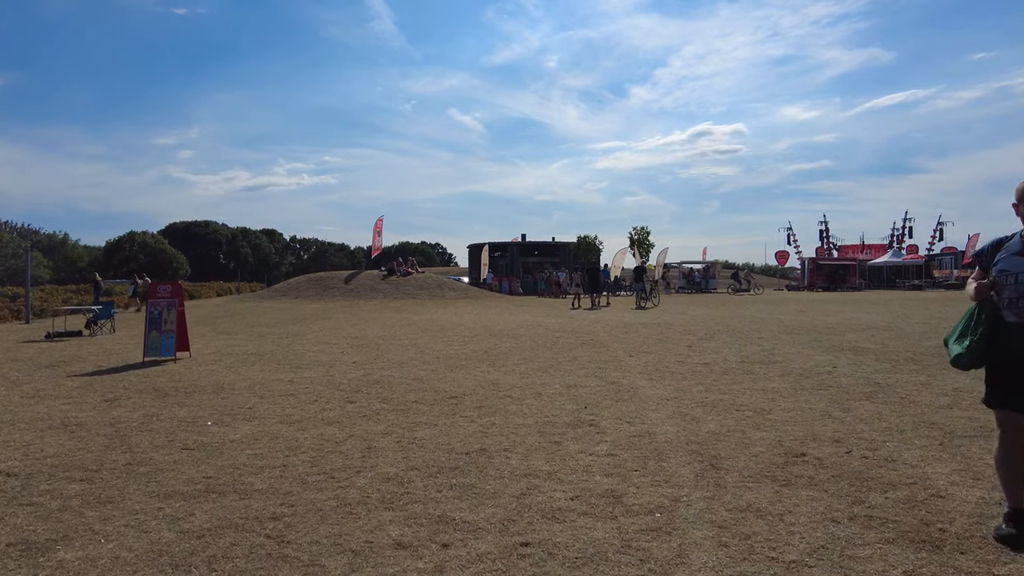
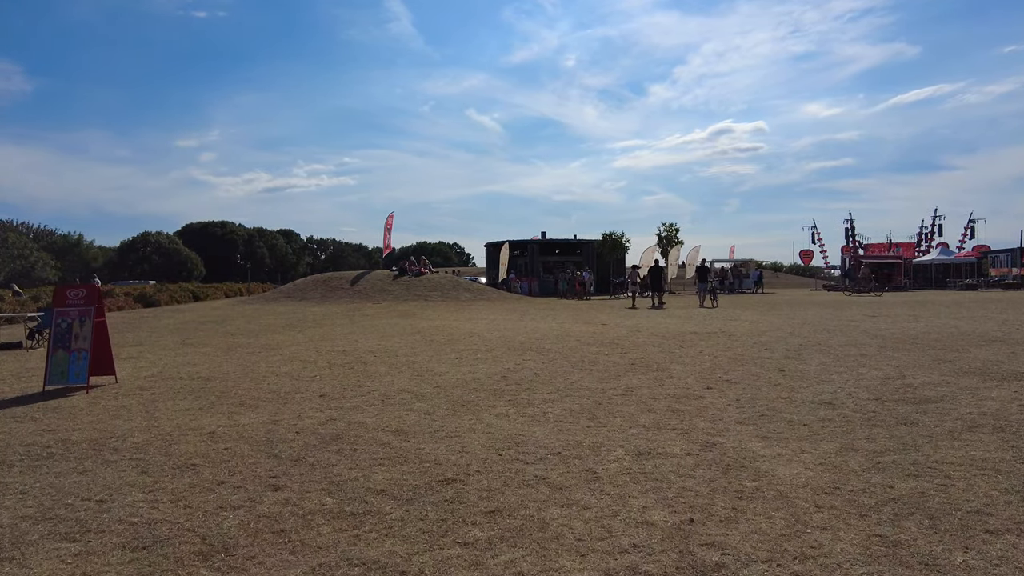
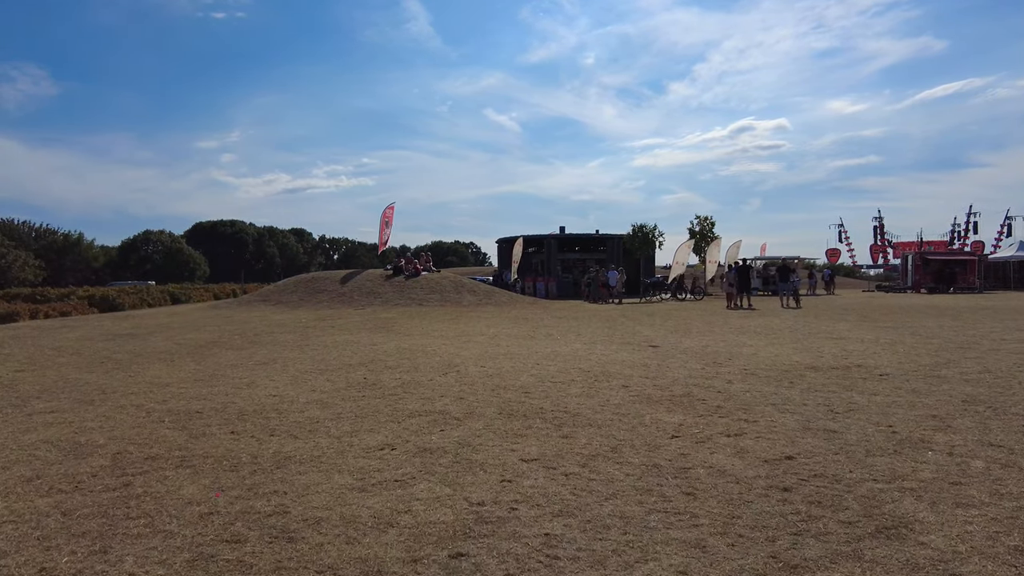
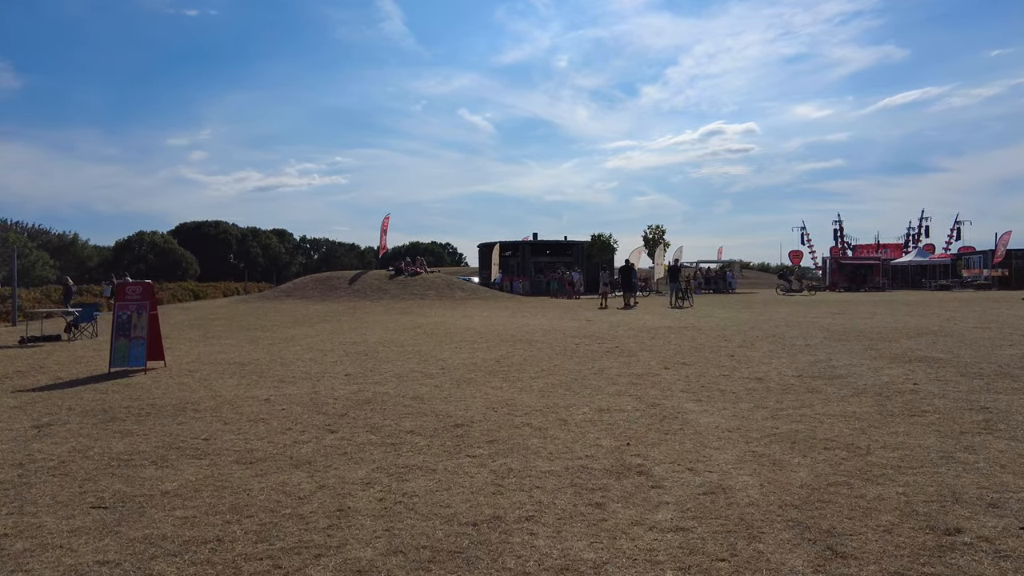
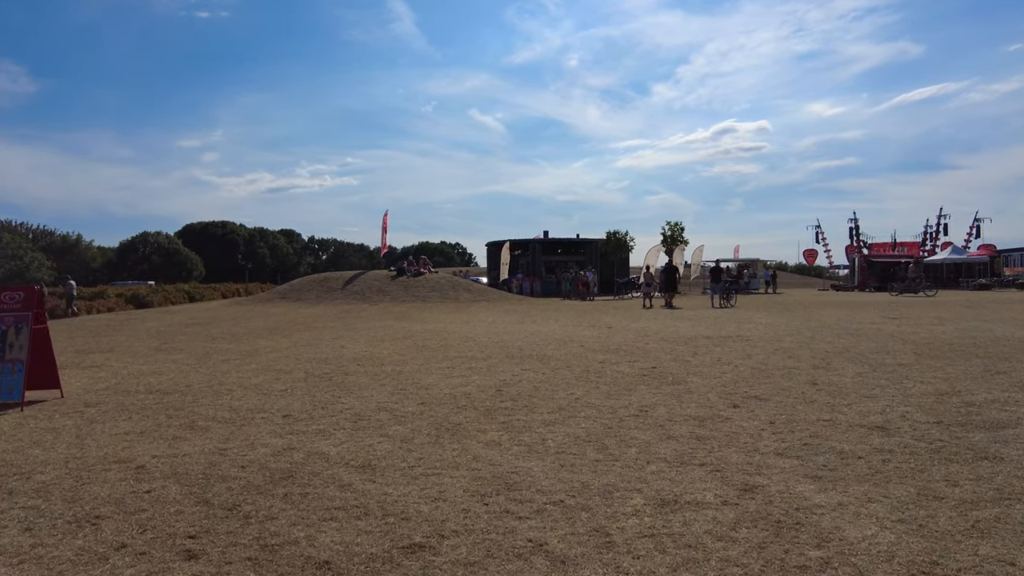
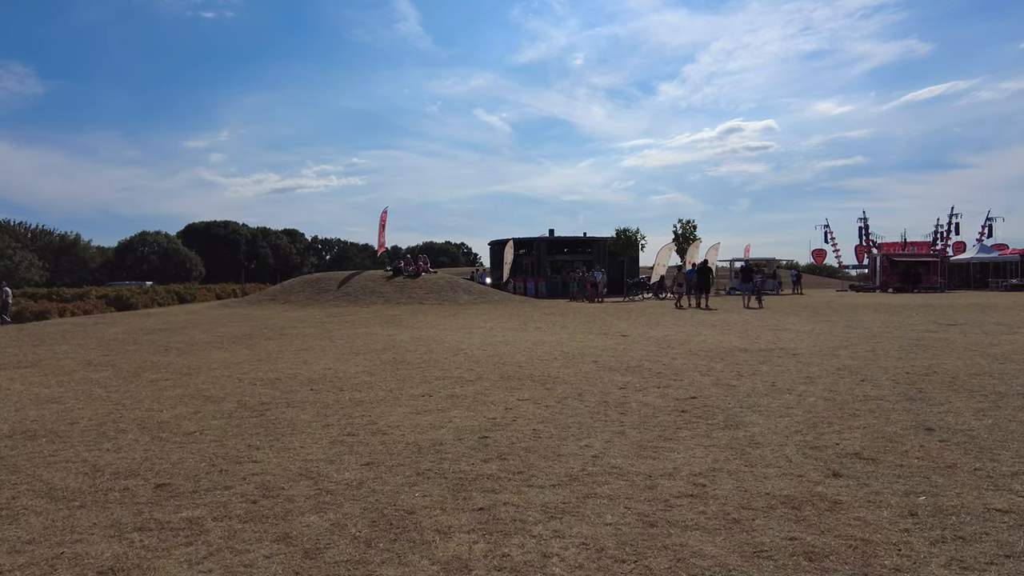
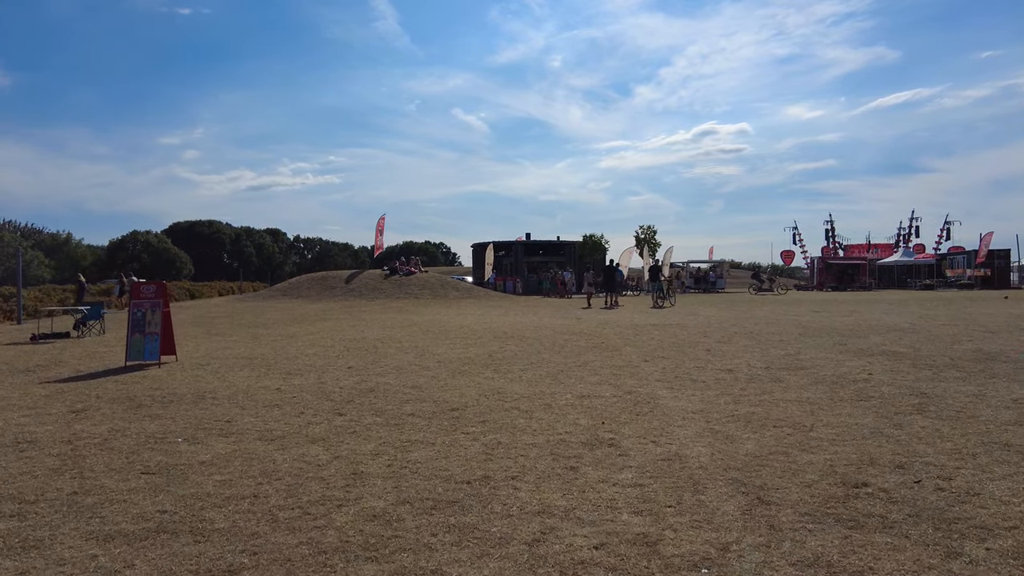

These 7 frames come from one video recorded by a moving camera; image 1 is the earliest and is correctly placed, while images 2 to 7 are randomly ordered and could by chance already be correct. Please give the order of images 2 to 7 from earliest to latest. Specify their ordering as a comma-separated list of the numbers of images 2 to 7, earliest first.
7, 4, 2, 5, 6, 3
